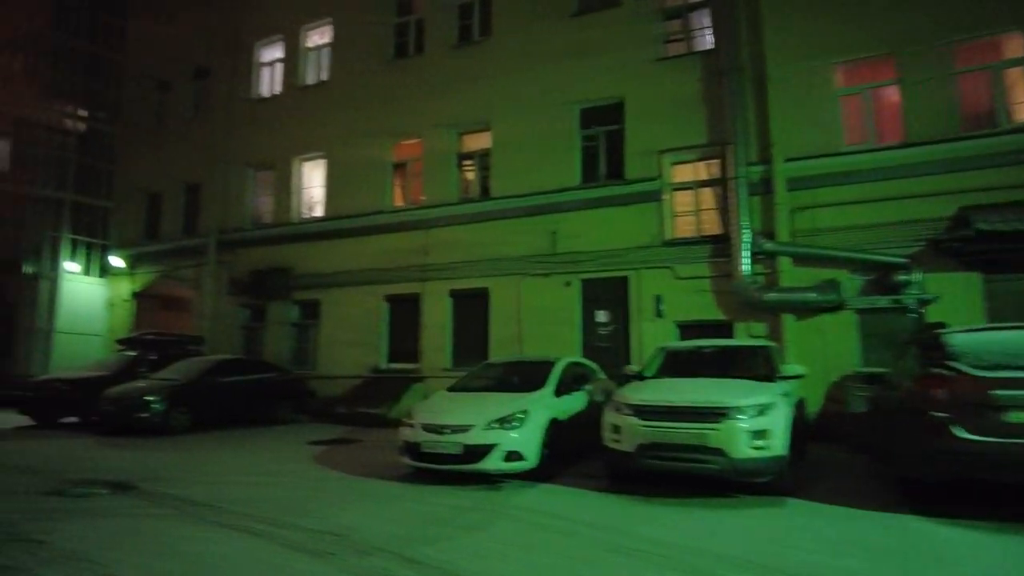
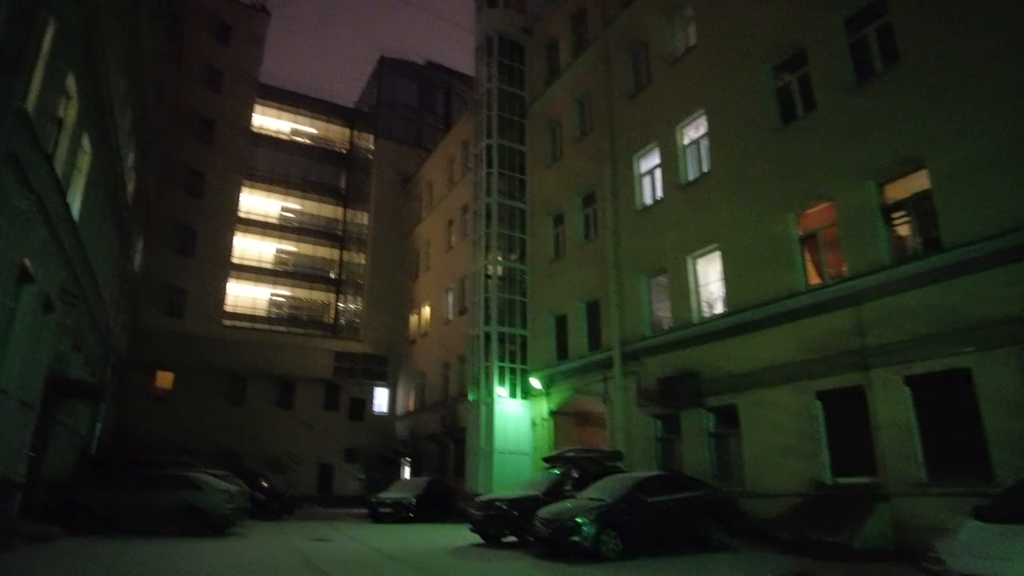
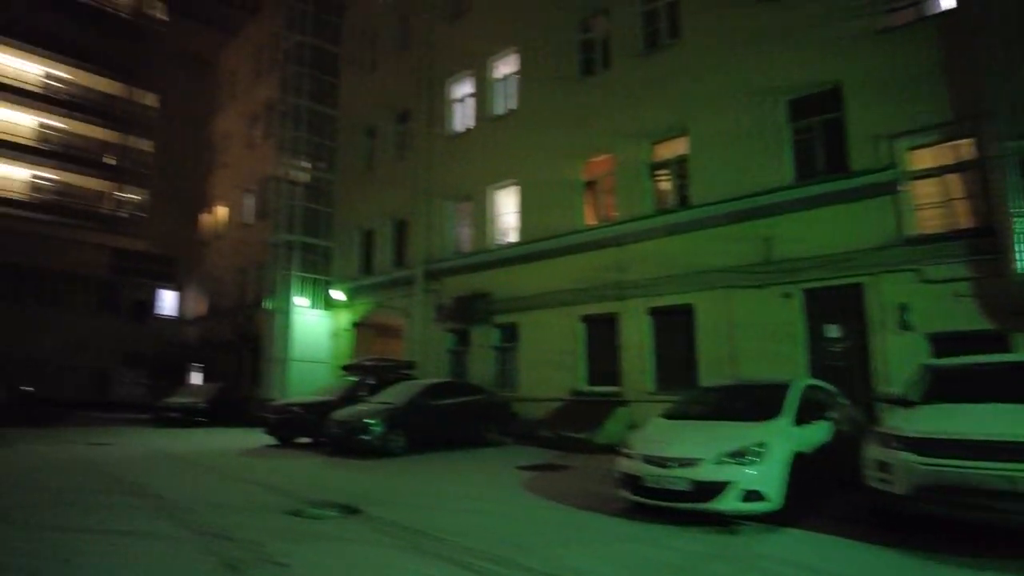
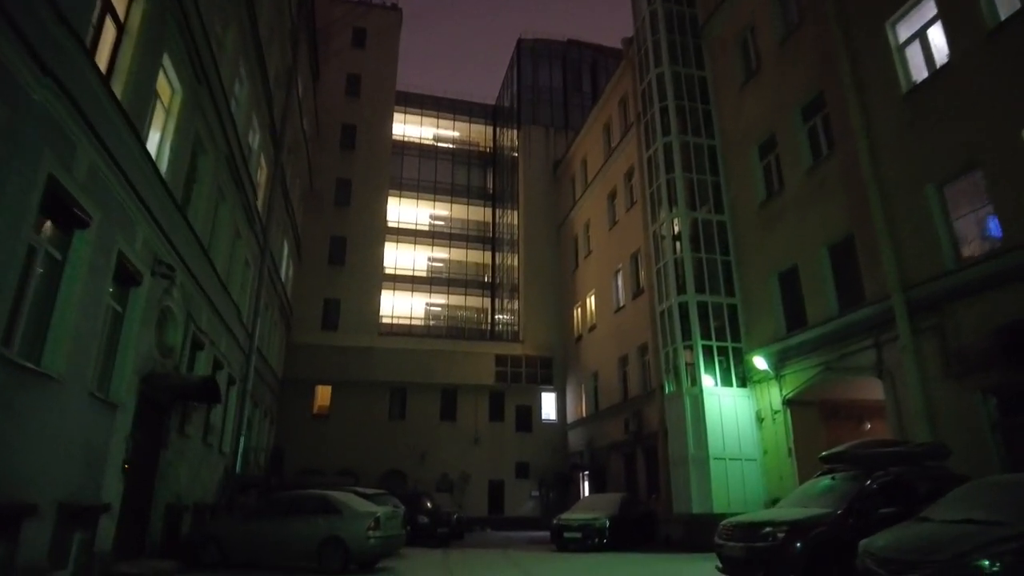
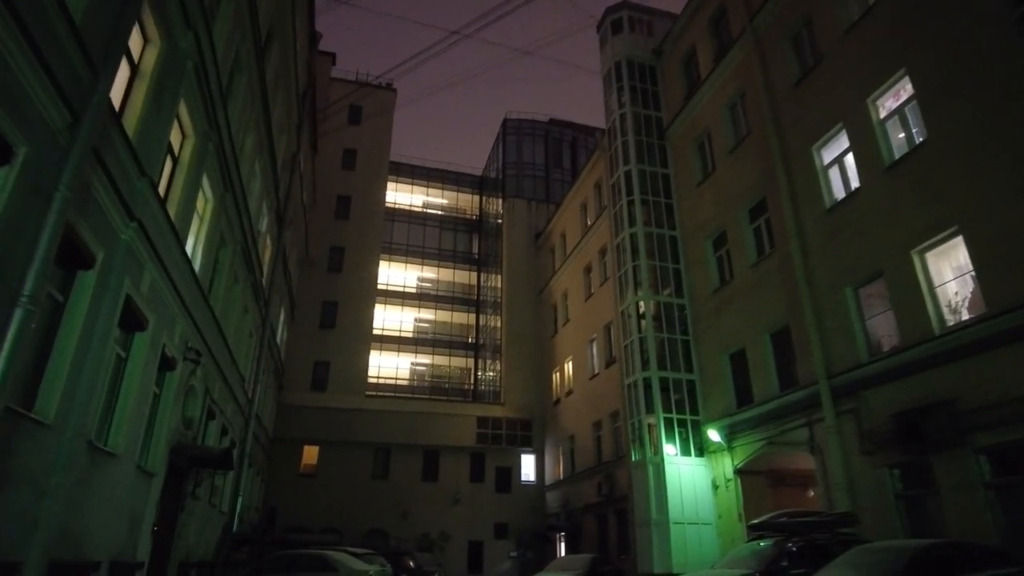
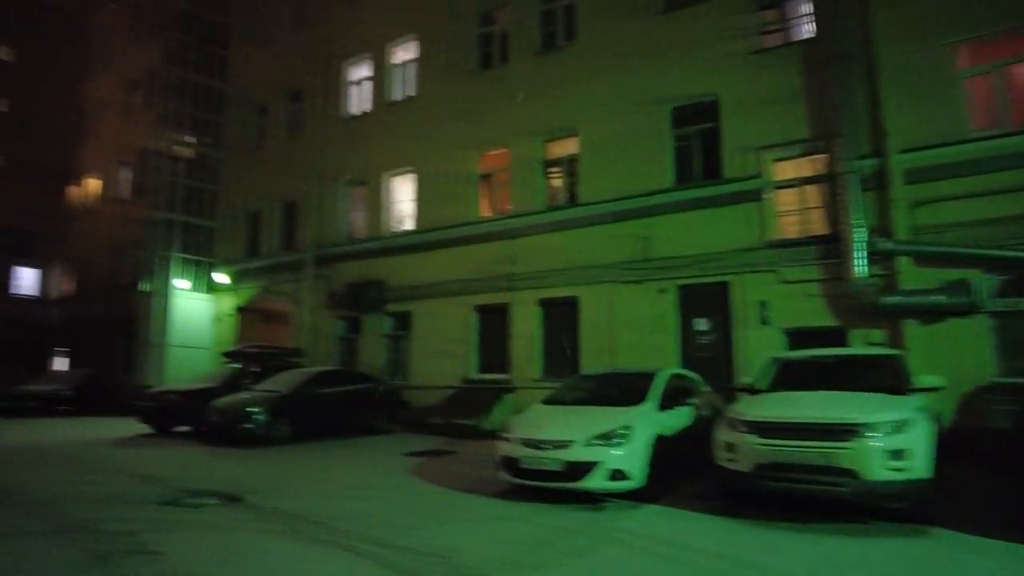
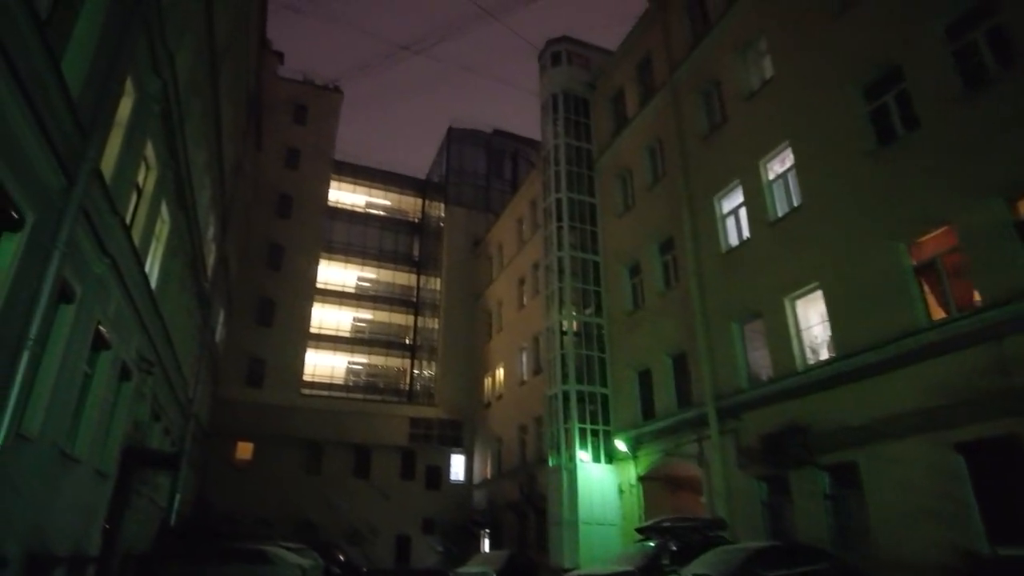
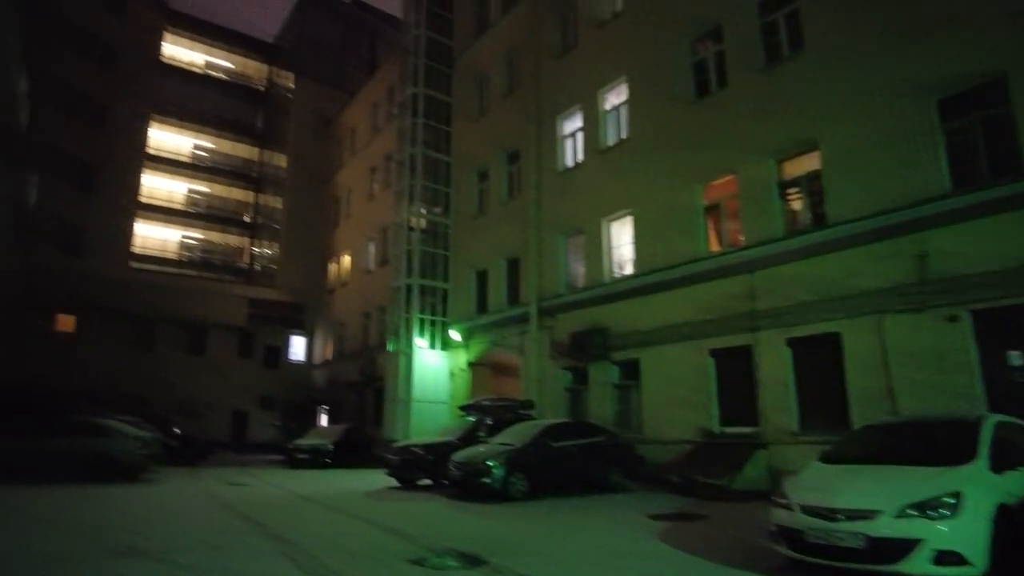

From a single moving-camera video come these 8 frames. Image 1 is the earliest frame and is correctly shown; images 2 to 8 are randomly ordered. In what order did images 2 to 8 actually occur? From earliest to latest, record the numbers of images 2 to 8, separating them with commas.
6, 3, 8, 2, 7, 5, 4
